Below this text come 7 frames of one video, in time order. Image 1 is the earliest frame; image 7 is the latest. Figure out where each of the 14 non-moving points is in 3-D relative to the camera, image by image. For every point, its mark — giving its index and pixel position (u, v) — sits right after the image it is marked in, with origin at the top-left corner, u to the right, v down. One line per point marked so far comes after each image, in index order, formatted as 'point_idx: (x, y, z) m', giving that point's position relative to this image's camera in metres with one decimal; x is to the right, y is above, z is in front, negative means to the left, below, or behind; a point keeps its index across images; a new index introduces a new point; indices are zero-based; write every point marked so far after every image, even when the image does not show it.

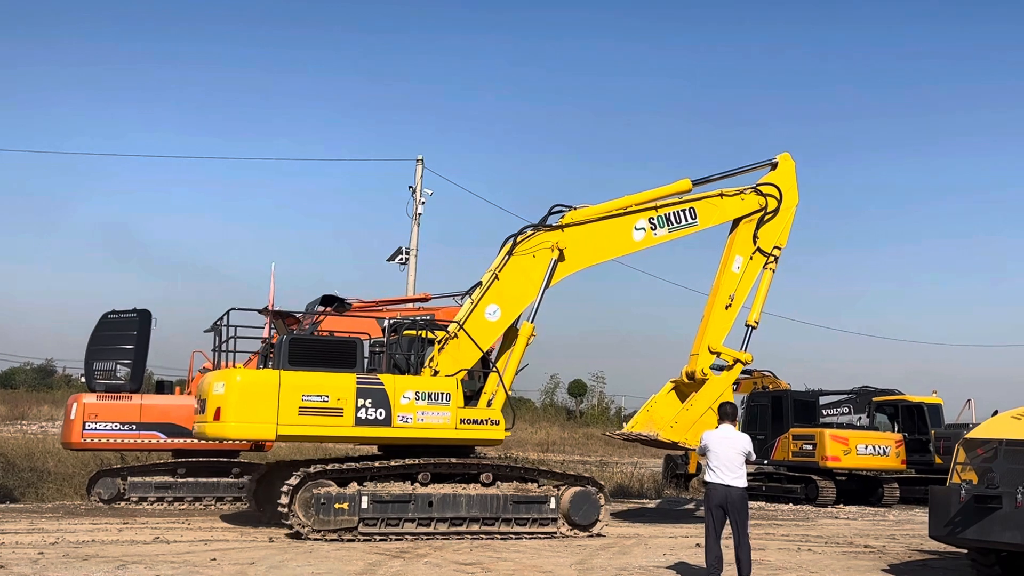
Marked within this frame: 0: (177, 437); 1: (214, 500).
0: (-3.4, -1.5, +14.6) m
1: (-3.1, -2.2, +14.6) m
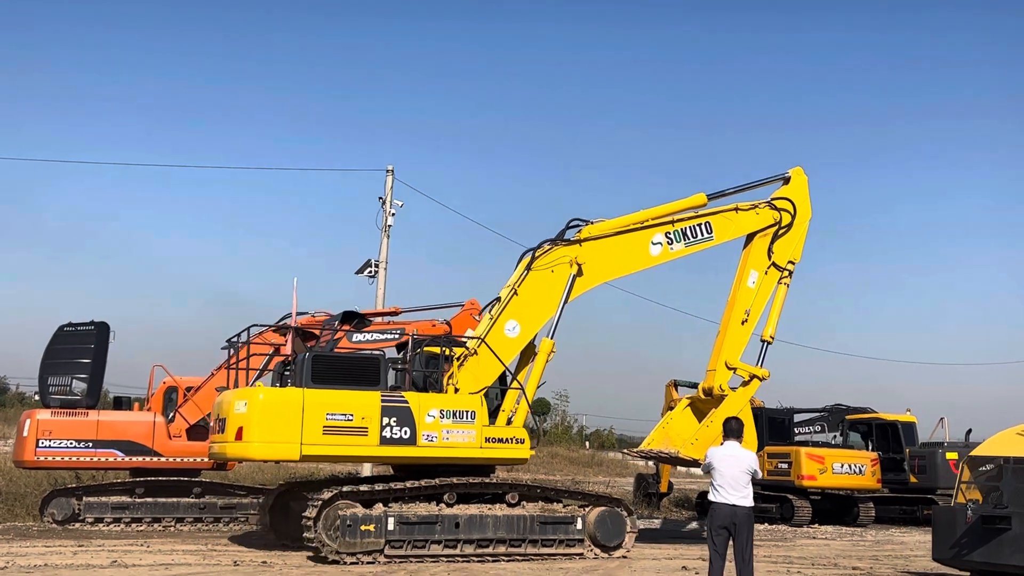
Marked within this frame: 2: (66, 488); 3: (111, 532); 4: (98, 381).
0: (-3.7, -1.6, +14.1) m
1: (-3.4, -2.3, +14.1) m
2: (-4.4, -2.0, +14.1) m
3: (-3.9, -2.4, +13.8) m
4: (-4.1, -0.9, +14.3) m
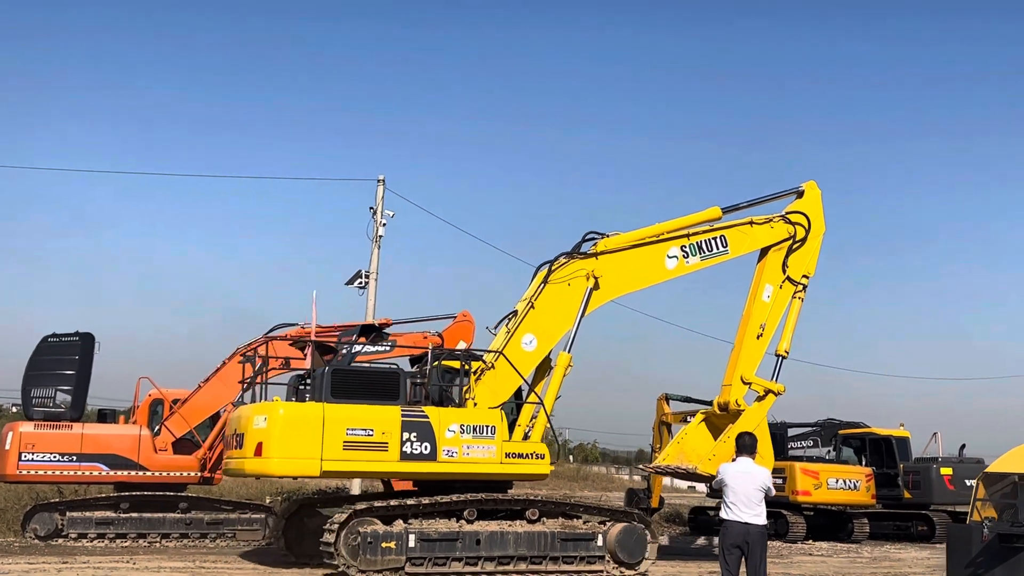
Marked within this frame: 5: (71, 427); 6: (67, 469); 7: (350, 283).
0: (-3.8, -1.7, +13.8) m
1: (-3.4, -2.4, +13.9) m
2: (-4.5, -2.1, +13.8) m
3: (-3.9, -2.5, +13.5) m
4: (-4.2, -1.0, +14.0) m
5: (-4.2, -1.3, +13.7) m
6: (-4.2, -1.7, +13.5) m
7: (-1.6, +0.1, +14.6) m
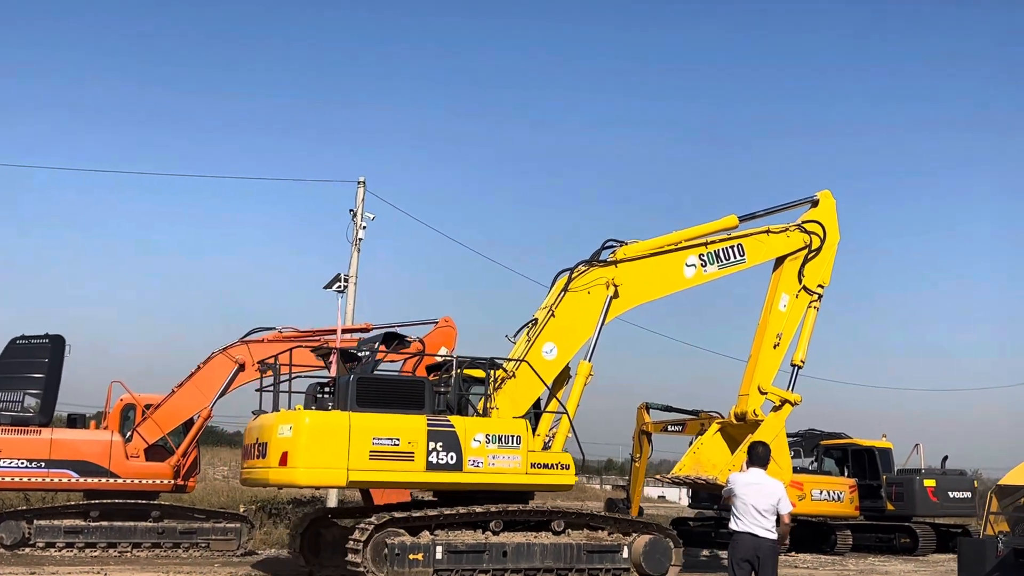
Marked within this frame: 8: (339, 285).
0: (-3.9, -1.8, +13.3) m
1: (-3.6, -2.4, +13.4) m
2: (-4.6, -2.1, +13.3) m
3: (-4.1, -2.5, +13.0) m
4: (-4.4, -1.0, +13.6) m
5: (-4.4, -1.3, +13.3) m
6: (-4.4, -1.7, +13.1) m
7: (-1.8, 0.0, +14.3) m
8: (-1.8, 0.0, +14.4) m
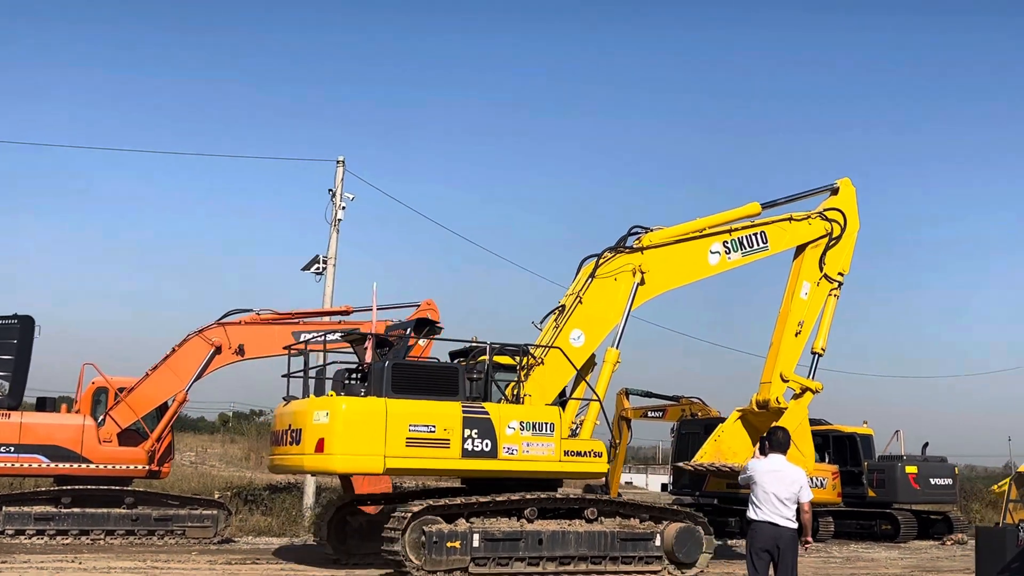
0: (-4.1, -1.6, +12.9) m
1: (-3.7, -2.2, +13.0) m
2: (-4.8, -1.9, +12.8) m
3: (-4.2, -2.3, +12.6) m
4: (-4.5, -0.8, +13.1) m
5: (-4.5, -1.1, +12.8) m
6: (-4.5, -1.5, +12.6) m
7: (-2.0, +0.2, +14.0) m
8: (-2.0, +0.2, +14.1) m
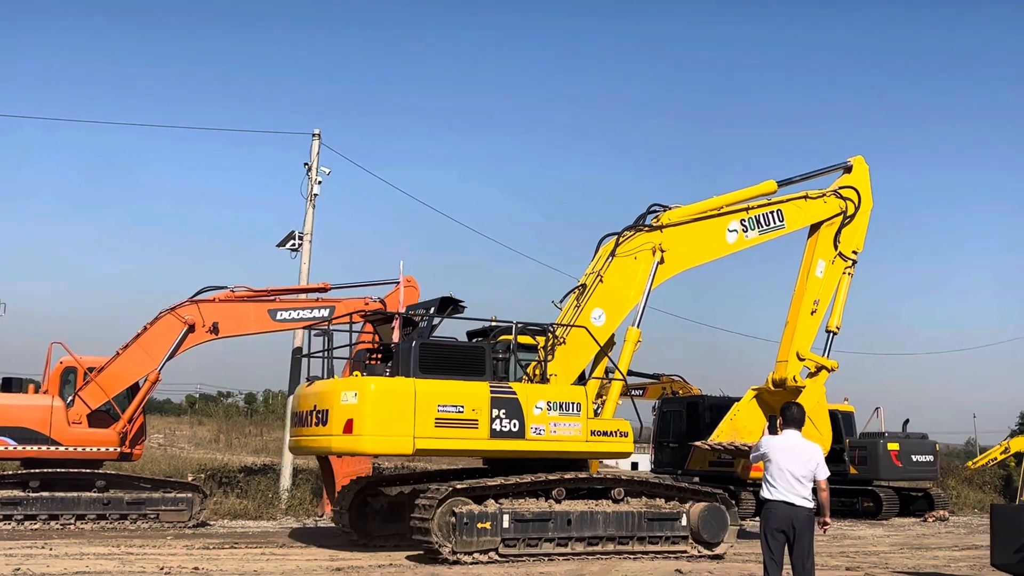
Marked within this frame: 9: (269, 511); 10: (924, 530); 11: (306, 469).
0: (-4.2, -1.4, +12.4) m
1: (-3.9, -2.0, +12.6) m
2: (-4.9, -1.7, +12.3) m
3: (-4.3, -2.1, +12.1) m
4: (-4.6, -0.6, +12.6) m
5: (-4.6, -0.9, +12.3) m
6: (-4.6, -1.3, +12.1) m
7: (-2.2, +0.4, +13.6) m
8: (-2.2, +0.4, +13.7) m
9: (-2.2, -2.0, +13.0) m
10: (+3.7, -2.2, +13.0) m
11: (-2.1, -1.8, +14.3) m
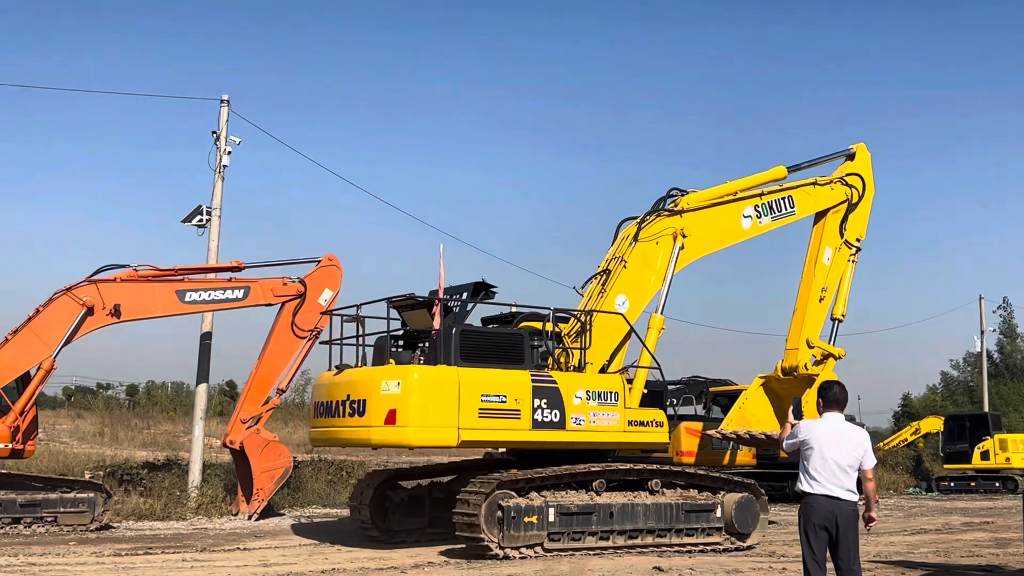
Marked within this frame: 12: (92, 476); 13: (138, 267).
0: (-4.6, -1.2, +11.0) m
1: (-4.3, -1.9, +11.2) m
2: (-5.3, -1.5, +10.8) m
3: (-4.7, -1.9, +10.7) m
4: (-5.1, -0.4, +11.1) m
5: (-5.0, -0.8, +10.8) m
6: (-5.0, -1.1, +10.6) m
7: (-2.8, +0.6, +12.5) m
8: (-2.8, +0.6, +12.6) m
9: (-2.8, -1.9, +11.9) m
10: (+3.1, -2.0, +12.8) m
11: (-2.8, -1.6, +13.2) m
12: (-3.5, -1.6, +11.9) m
13: (-3.2, +0.2, +12.1) m
